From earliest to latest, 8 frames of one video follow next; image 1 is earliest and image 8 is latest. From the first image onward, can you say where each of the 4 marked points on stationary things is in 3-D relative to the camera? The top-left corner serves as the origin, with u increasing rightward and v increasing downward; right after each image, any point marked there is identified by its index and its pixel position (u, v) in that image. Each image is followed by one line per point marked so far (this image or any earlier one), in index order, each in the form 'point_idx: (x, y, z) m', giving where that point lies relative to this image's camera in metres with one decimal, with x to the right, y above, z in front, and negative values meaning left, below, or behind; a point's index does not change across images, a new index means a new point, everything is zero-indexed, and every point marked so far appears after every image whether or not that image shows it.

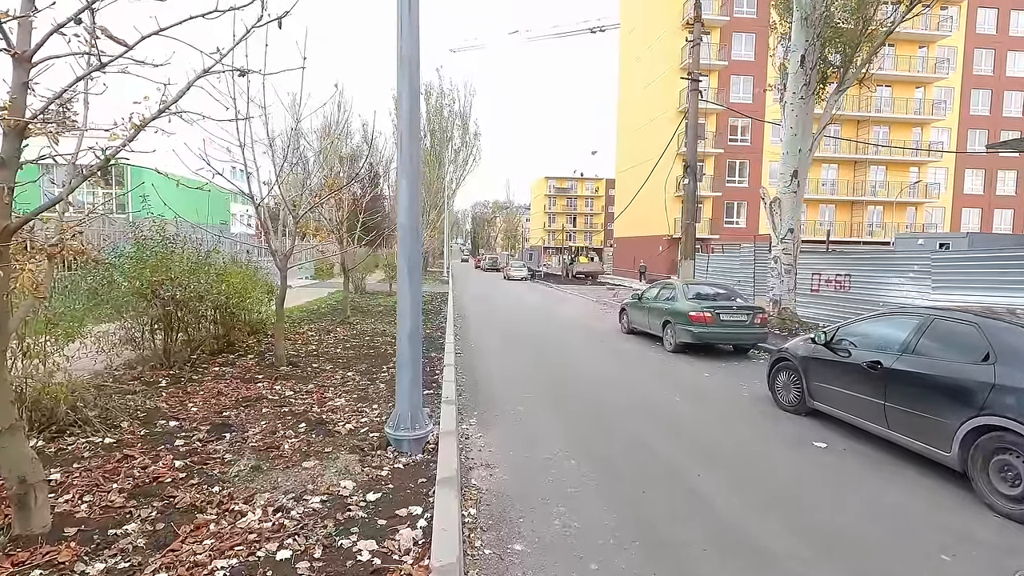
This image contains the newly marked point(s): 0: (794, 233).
0: (+6.8, +1.3, +13.0) m
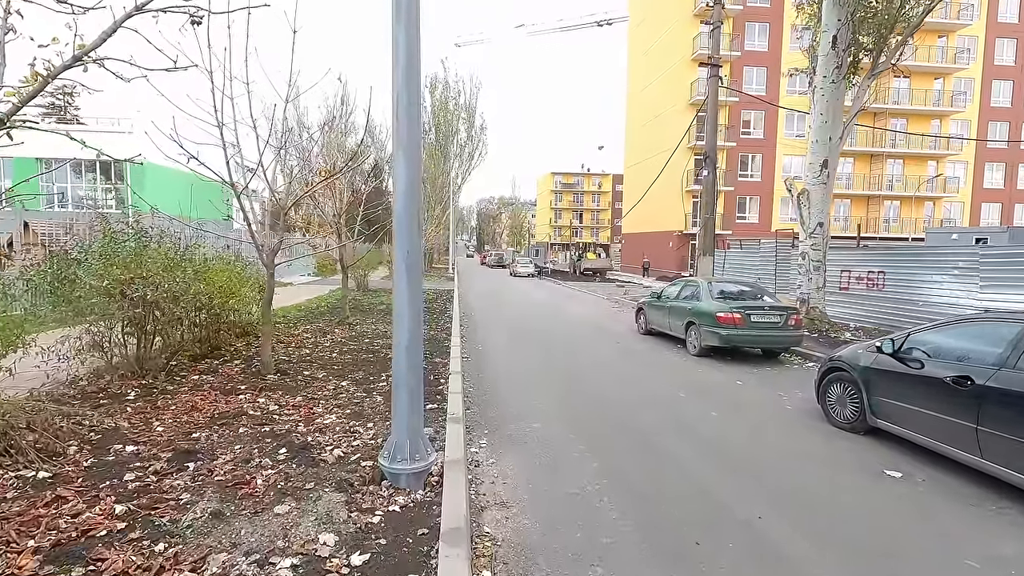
0: (+7.0, +1.4, +12.1) m
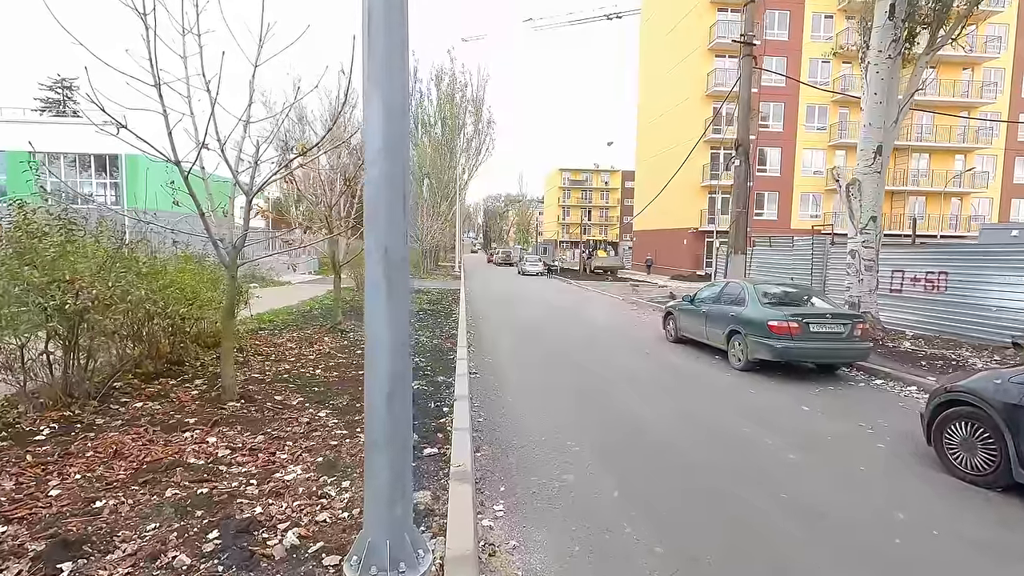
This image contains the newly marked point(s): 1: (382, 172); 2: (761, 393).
0: (+7.3, +1.3, +10.8) m
1: (-0.6, +0.5, +2.3) m
2: (+3.3, -1.4, +7.2) m
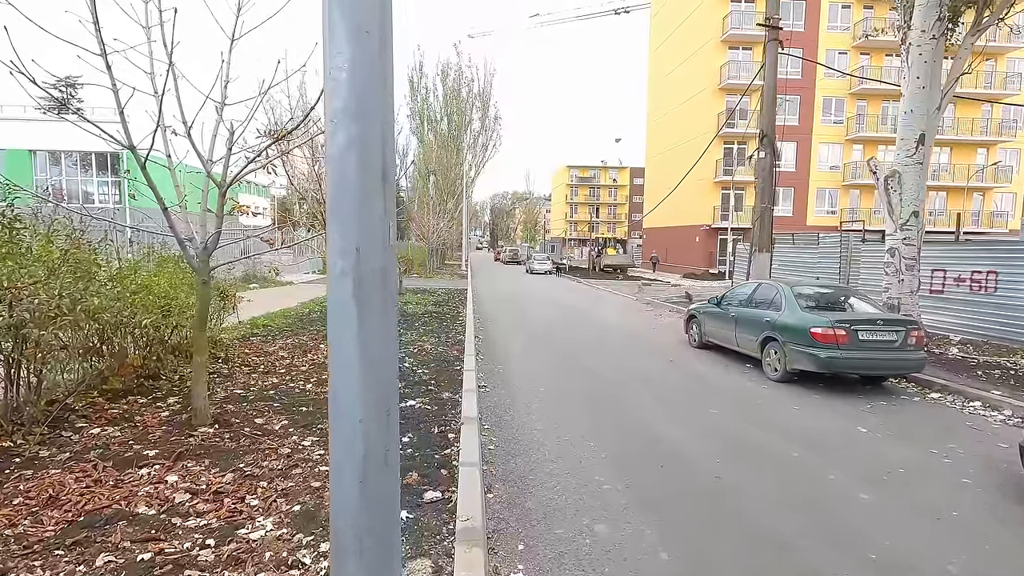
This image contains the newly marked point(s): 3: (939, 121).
0: (+7.5, +1.3, +9.9) m
1: (-0.5, +0.4, +1.5) m
2: (+3.5, -1.4, +6.4) m
3: (+8.0, +3.1, +10.1) m
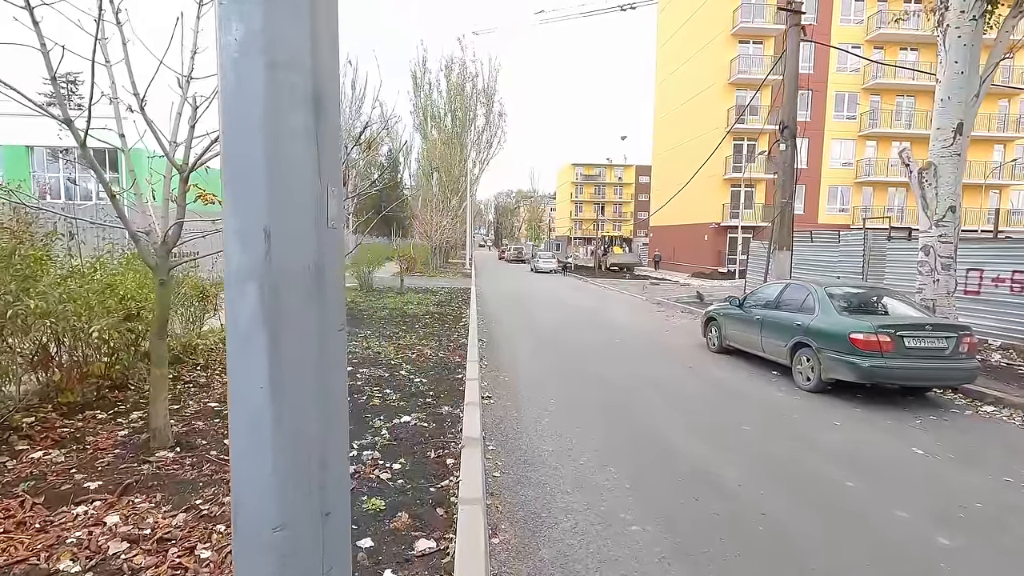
0: (+7.6, +1.3, +9.2) m
1: (-0.4, +0.4, +0.9) m
2: (+3.6, -1.4, +5.8) m
3: (+8.1, +3.1, +9.4) m
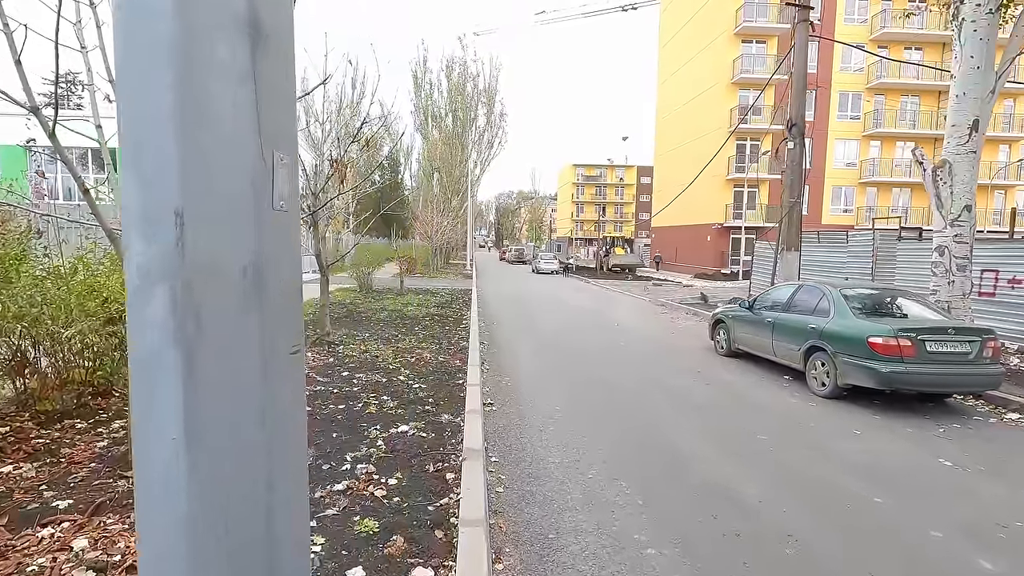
0: (+7.6, +1.3, +8.9) m
1: (-0.4, +0.4, +0.6) m
2: (+3.6, -1.5, +5.5) m
3: (+8.1, +3.1, +9.1) m
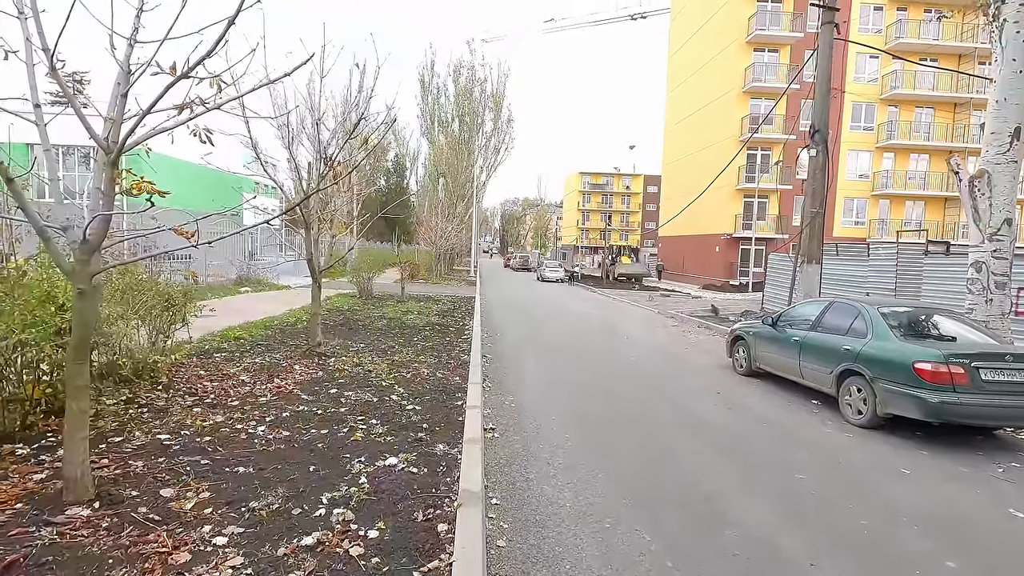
0: (+7.7, +1.0, +8.3) m
1: (-0.4, +0.4, +0.1) m
2: (+3.6, -1.6, +4.9) m
3: (+8.3, +2.8, +8.5) m
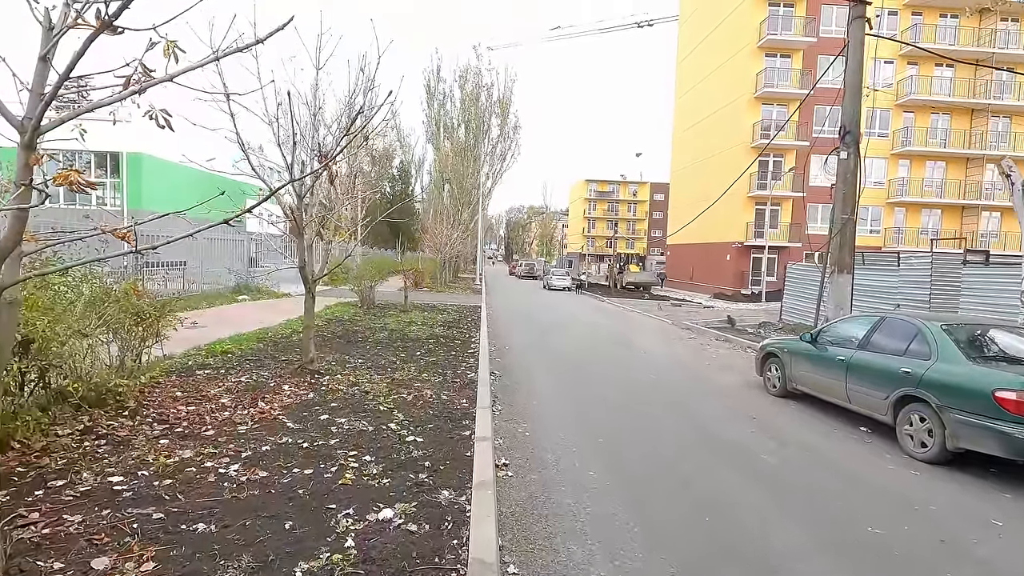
0: (+7.9, +0.8, +7.6) m
1: (-0.3, +0.3, -0.6) m
2: (+3.8, -1.8, +4.2) m
3: (+8.4, +2.6, +7.8) m
